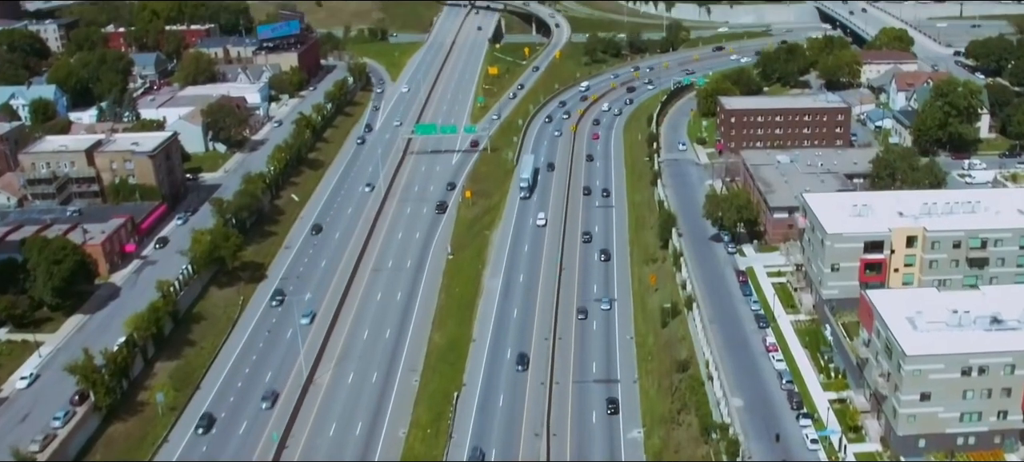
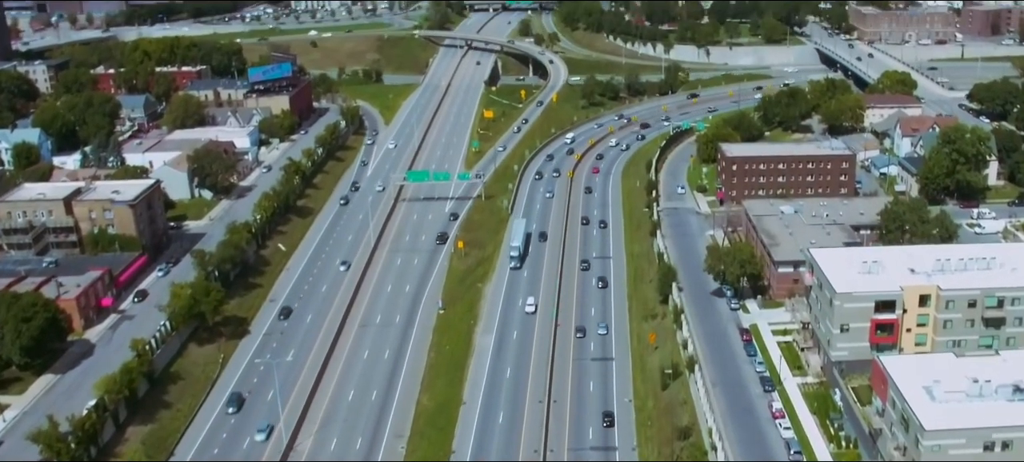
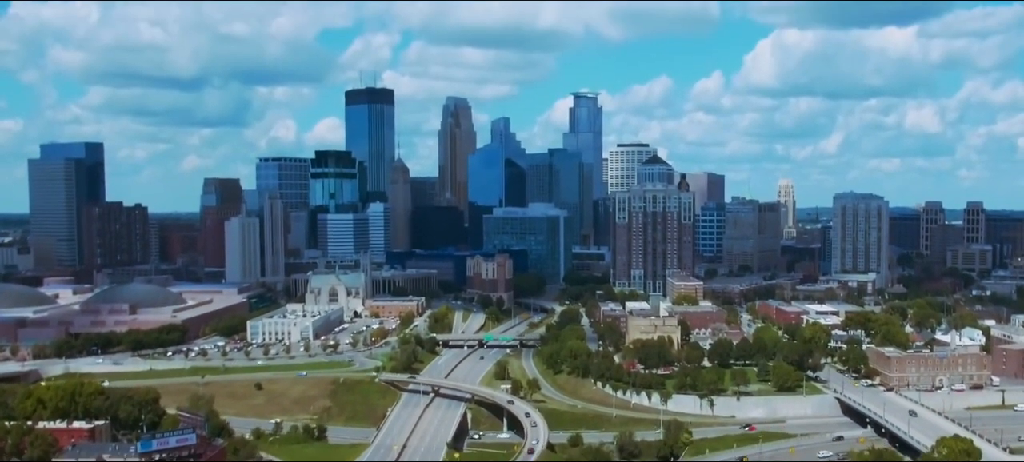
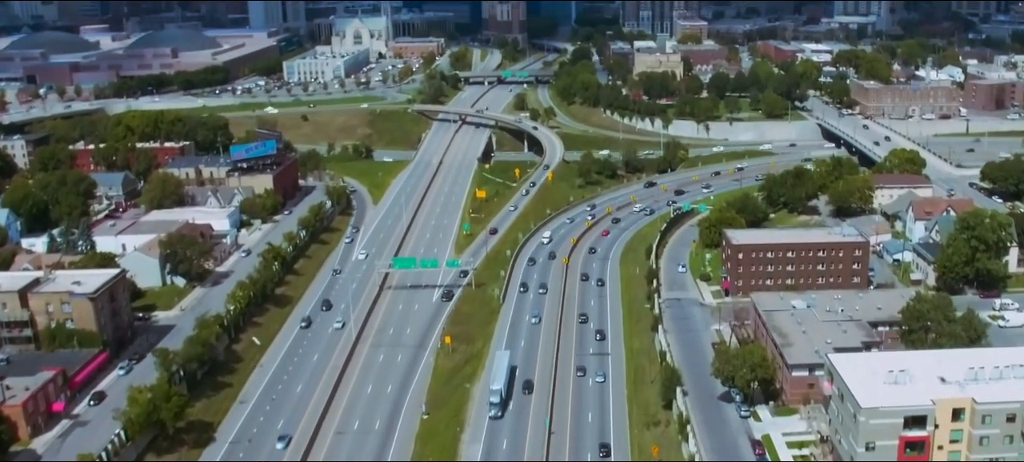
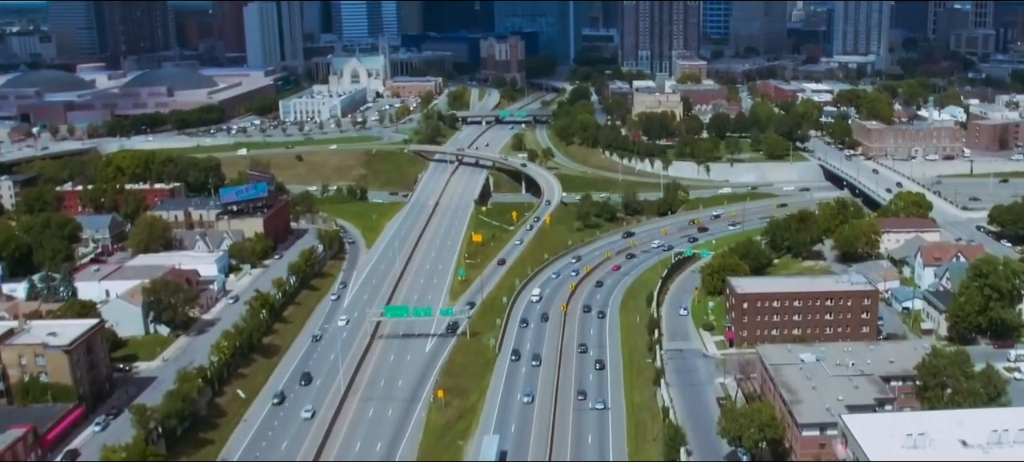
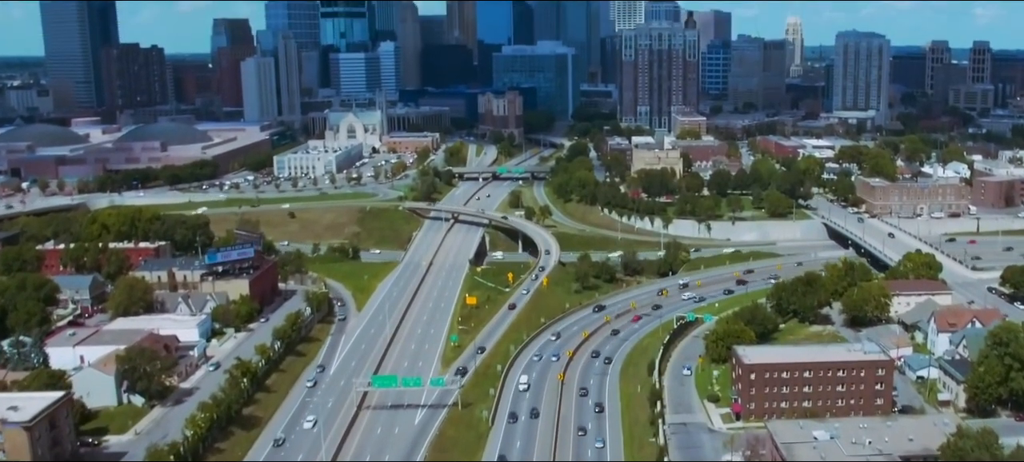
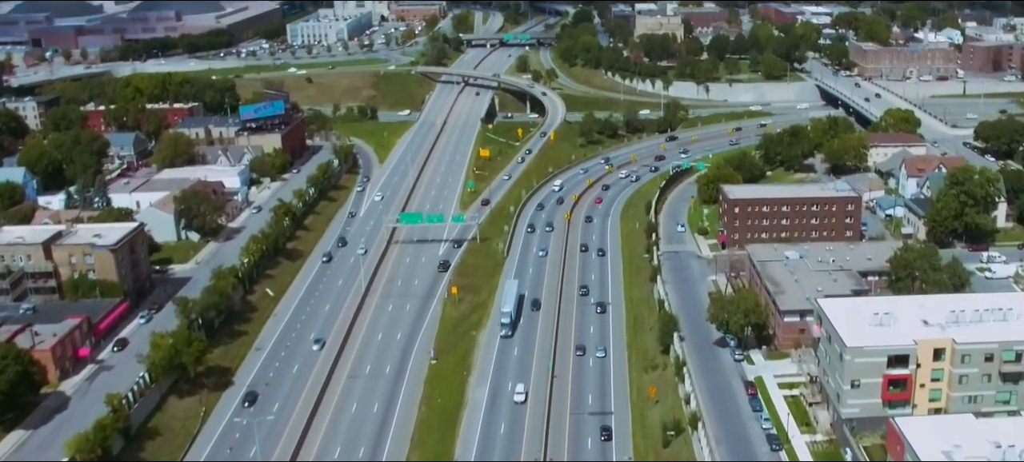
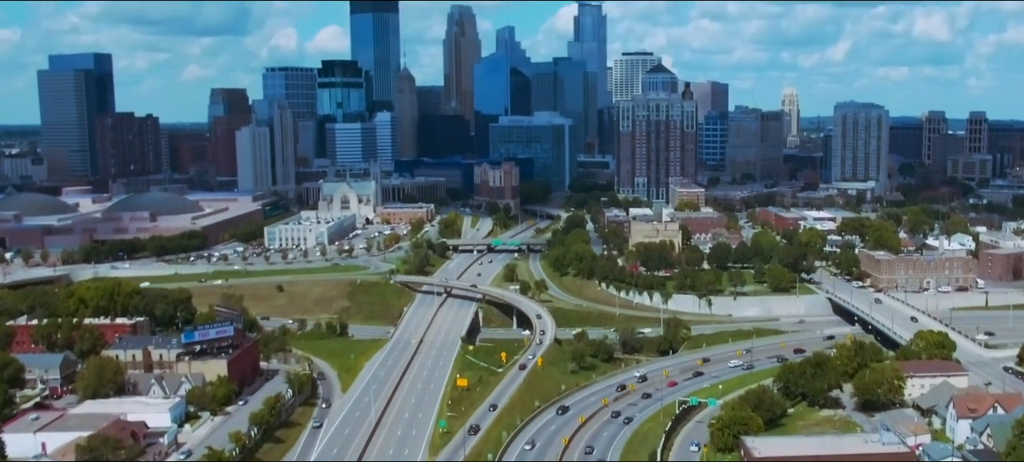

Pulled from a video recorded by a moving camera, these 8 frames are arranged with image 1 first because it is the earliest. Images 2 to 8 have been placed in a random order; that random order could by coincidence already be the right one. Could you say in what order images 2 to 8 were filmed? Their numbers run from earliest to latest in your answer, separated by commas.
2, 7, 4, 5, 6, 8, 3
